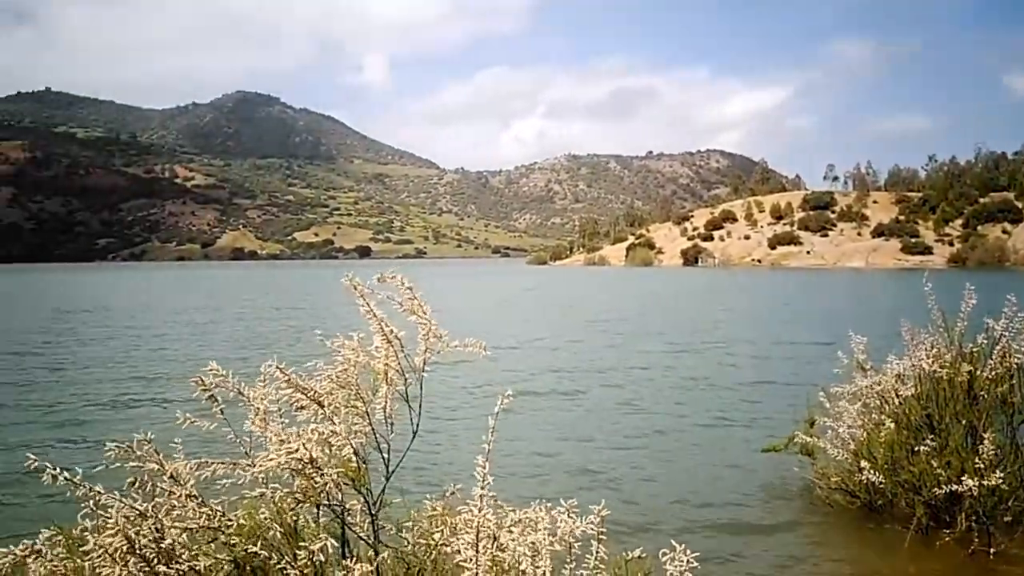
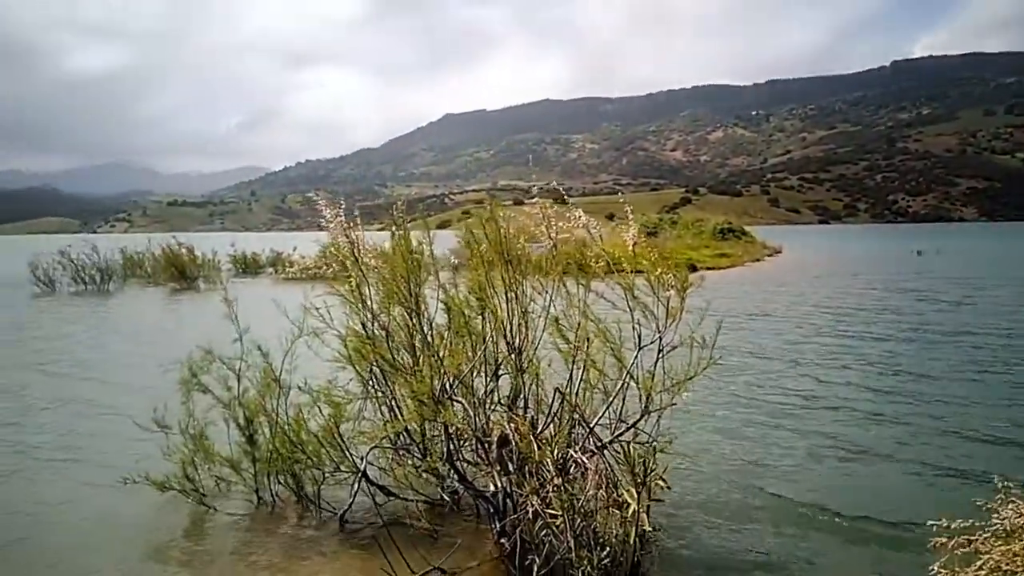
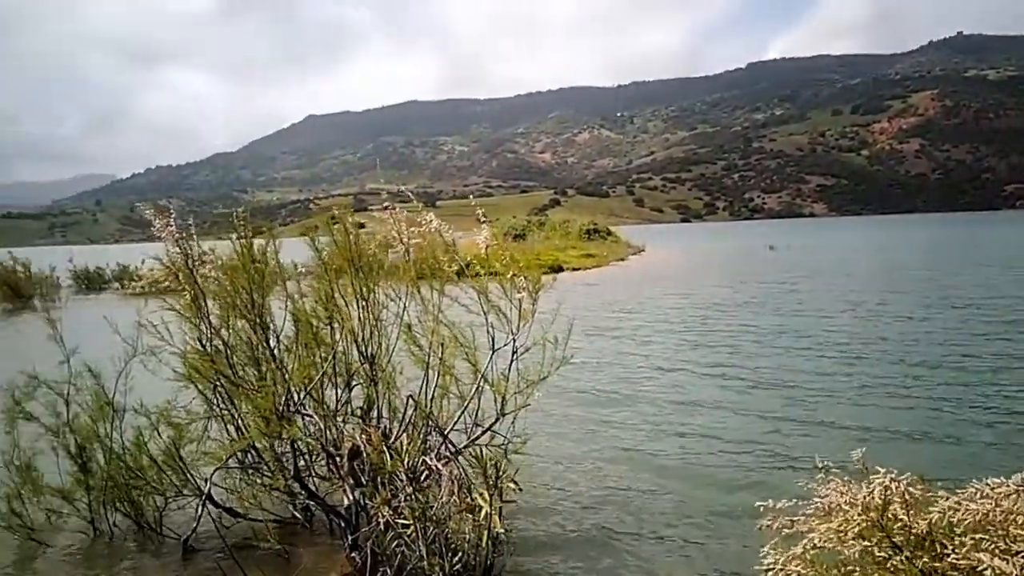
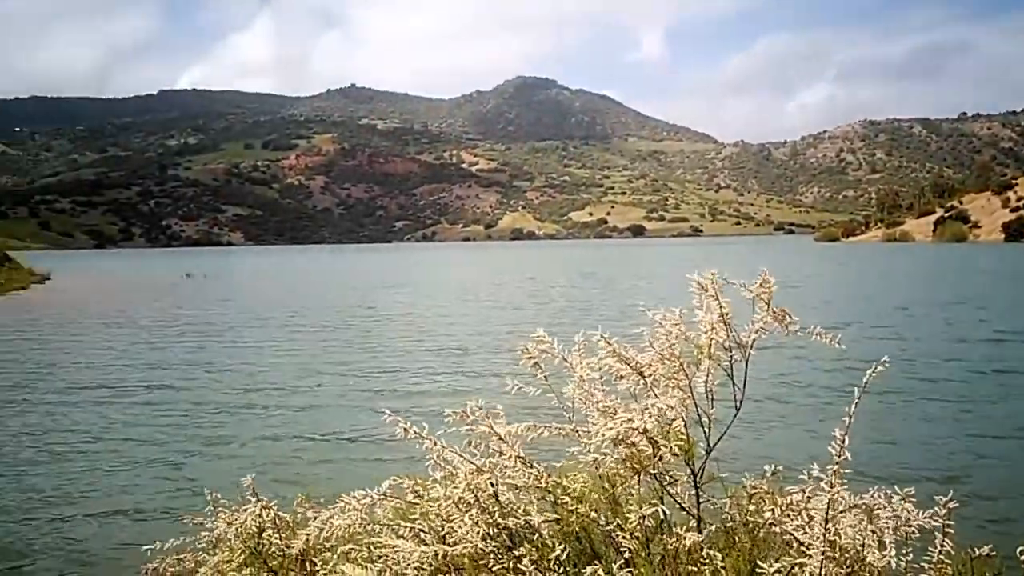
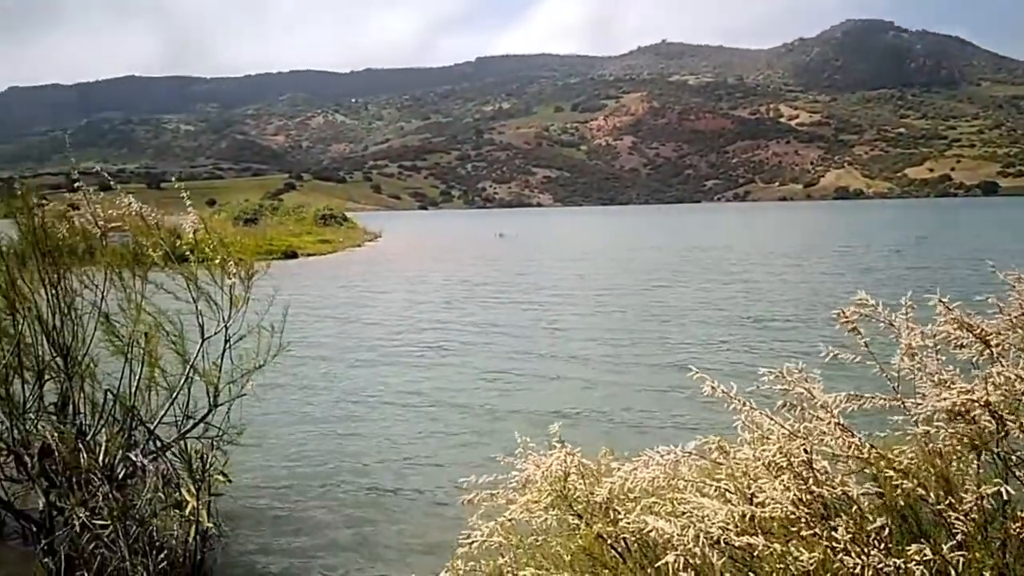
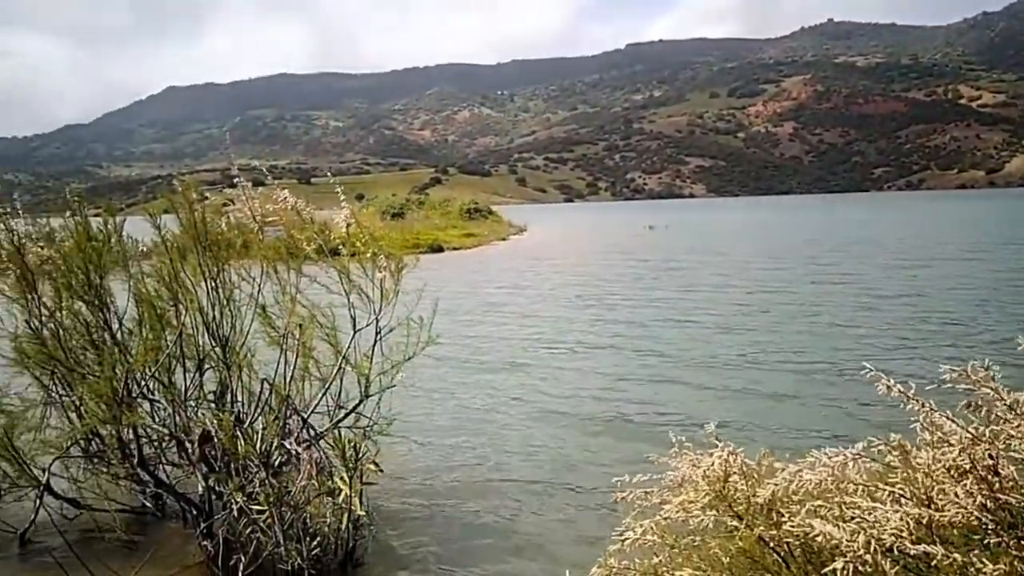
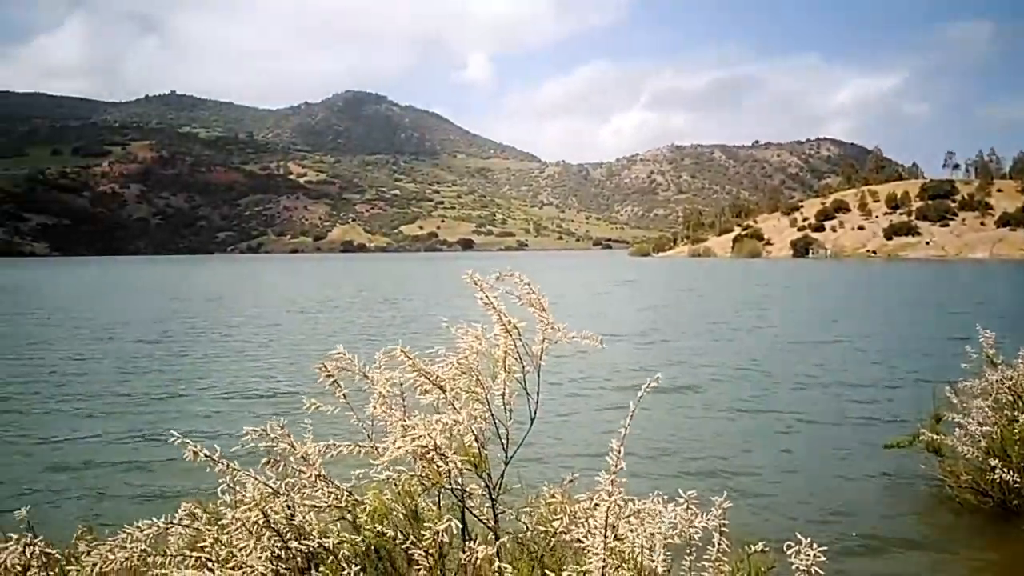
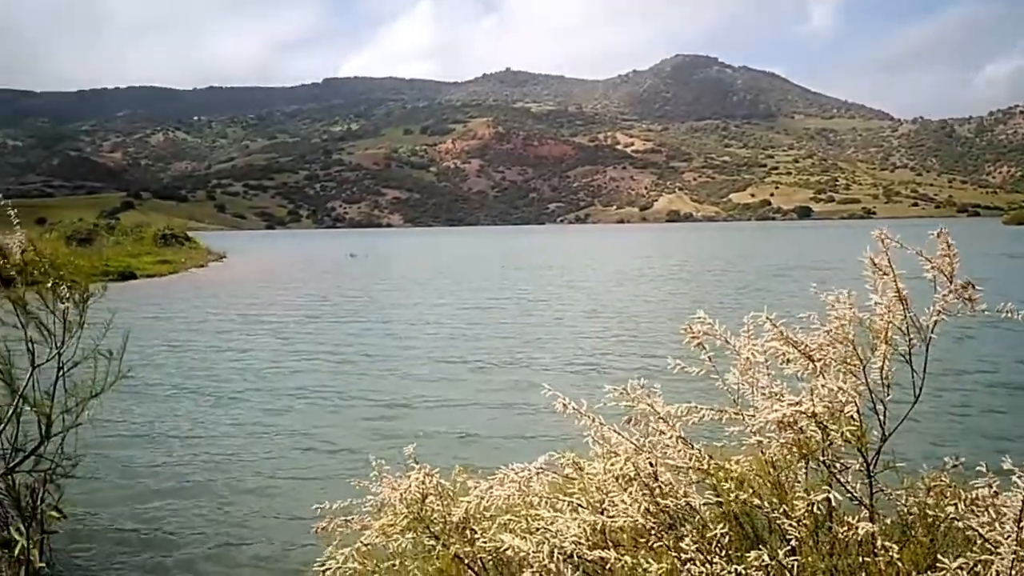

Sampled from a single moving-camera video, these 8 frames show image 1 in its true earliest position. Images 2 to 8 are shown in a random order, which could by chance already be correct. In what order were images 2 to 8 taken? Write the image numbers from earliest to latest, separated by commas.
7, 4, 8, 5, 6, 3, 2
